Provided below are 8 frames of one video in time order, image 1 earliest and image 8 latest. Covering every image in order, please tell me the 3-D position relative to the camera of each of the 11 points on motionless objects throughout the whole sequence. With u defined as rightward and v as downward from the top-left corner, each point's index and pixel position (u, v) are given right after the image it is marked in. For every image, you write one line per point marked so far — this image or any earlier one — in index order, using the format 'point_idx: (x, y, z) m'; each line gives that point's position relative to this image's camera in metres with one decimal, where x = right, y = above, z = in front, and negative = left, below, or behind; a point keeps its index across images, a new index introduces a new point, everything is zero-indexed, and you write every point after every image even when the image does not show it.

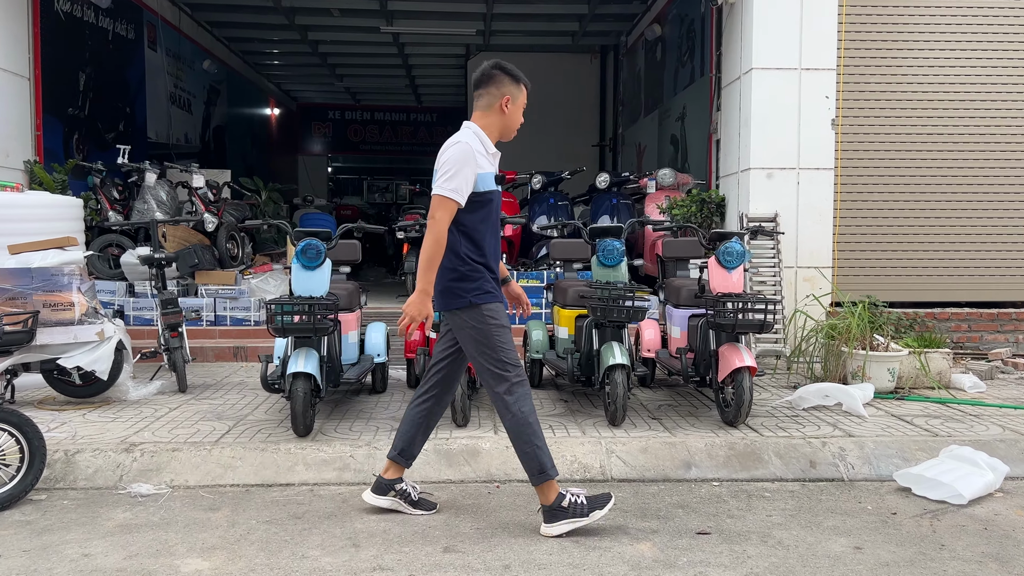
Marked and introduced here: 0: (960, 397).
0: (+2.5, -0.6, +4.8) m
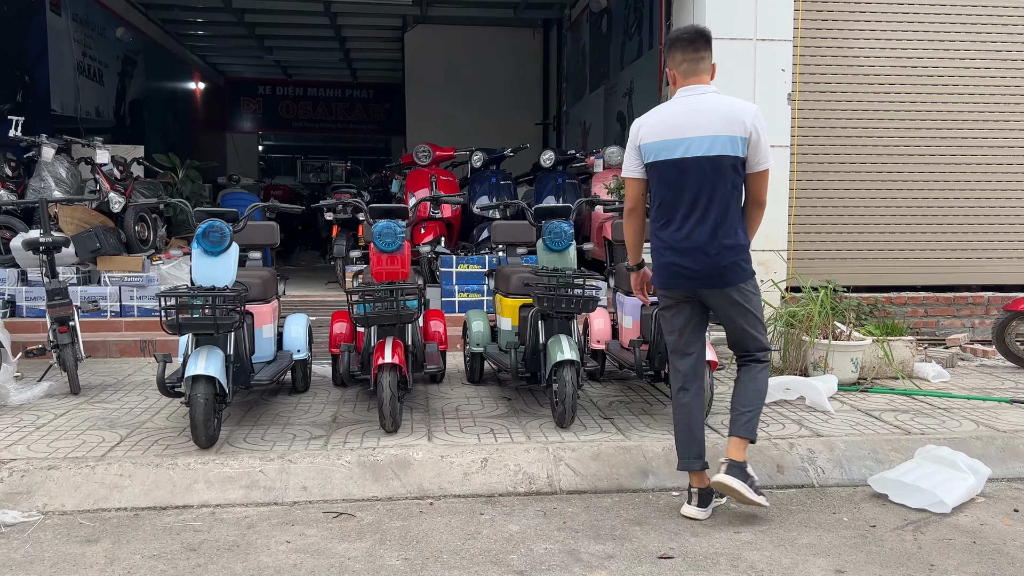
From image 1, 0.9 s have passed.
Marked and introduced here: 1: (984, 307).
0: (+2.2, -0.5, +4.5) m
1: (+3.3, -0.1, +5.9) m
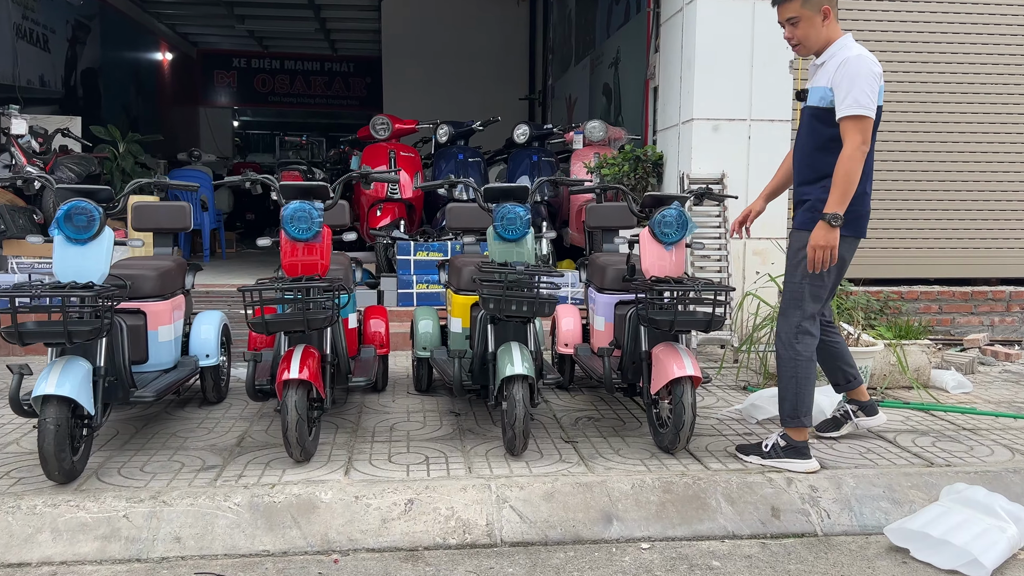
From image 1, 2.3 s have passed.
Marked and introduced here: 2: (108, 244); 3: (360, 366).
0: (+2.0, -0.5, +3.9) m
1: (+3.1, -0.1, +5.3) m
2: (-1.4, +0.1, +2.8) m
3: (-0.6, -0.3, +3.4) m
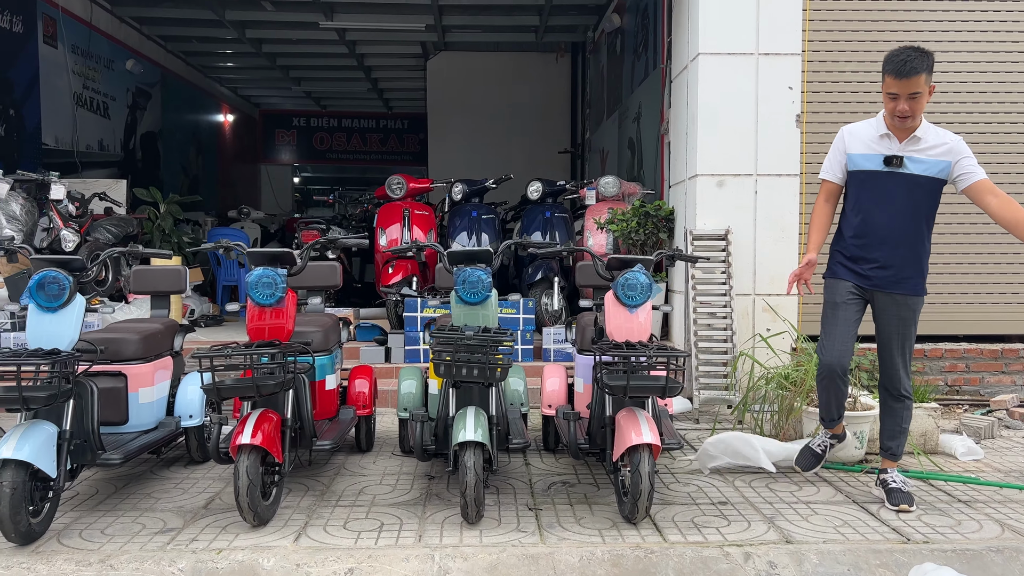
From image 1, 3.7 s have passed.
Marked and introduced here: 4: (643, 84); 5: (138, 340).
0: (+1.9, -0.8, +3.7) m
1: (+3.1, -0.4, +5.0) m
2: (-1.5, -0.1, +3.0) m
3: (-0.8, -0.6, +3.5) m
4: (+1.1, +1.7, +6.8) m
5: (-1.5, -0.2, +3.3) m
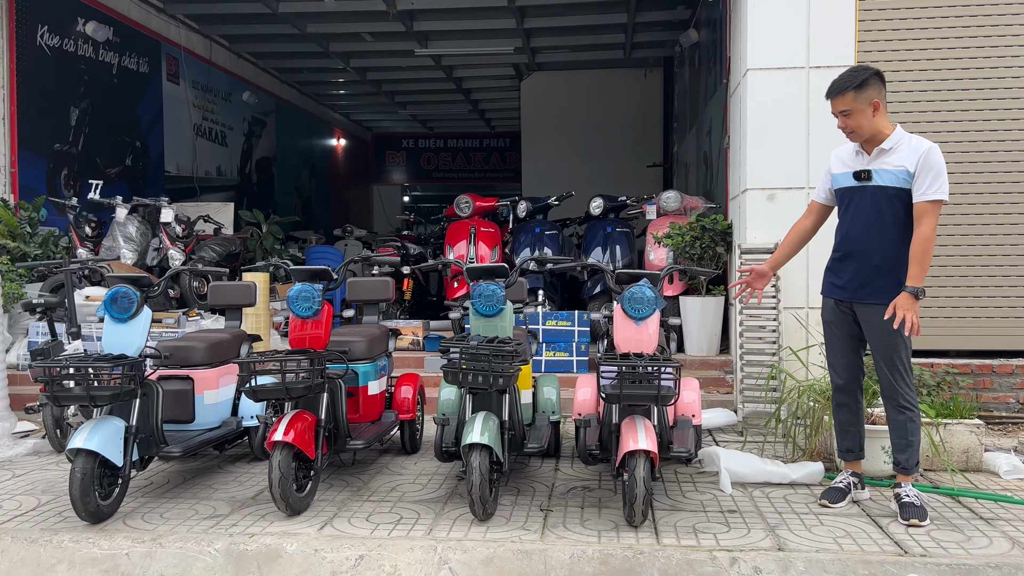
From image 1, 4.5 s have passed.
0: (+2.0, -0.8, +3.6) m
1: (+3.4, -0.5, +4.7) m
2: (-1.5, -0.1, +3.4) m
3: (-0.6, -0.7, +3.8) m
4: (+1.6, +1.6, +6.8) m
5: (-1.4, -0.3, +3.8) m
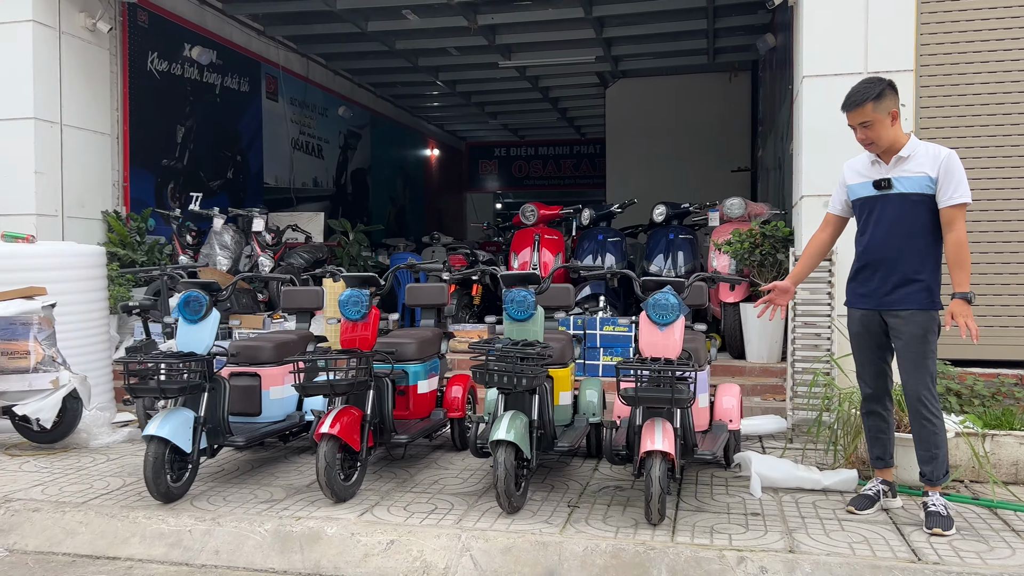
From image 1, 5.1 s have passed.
0: (+2.2, -0.9, +3.5) m
1: (+3.7, -0.6, +4.4) m
2: (-1.3, -0.2, +3.8) m
3: (-0.5, -0.7, +4.0) m
4: (+2.2, +1.5, +6.8) m
5: (-1.2, -0.3, +4.1) m
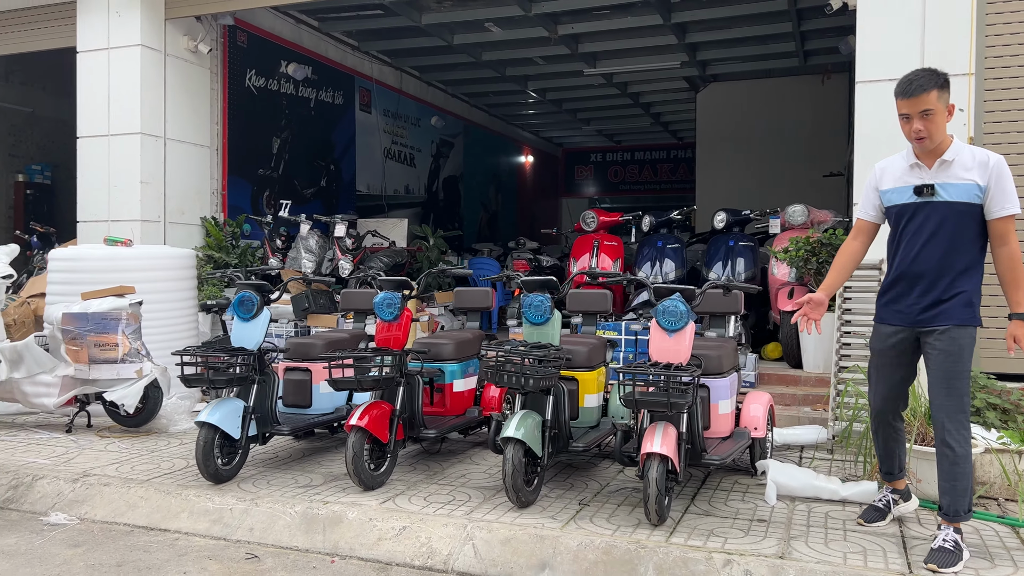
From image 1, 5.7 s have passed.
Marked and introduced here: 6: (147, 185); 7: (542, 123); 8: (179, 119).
0: (+2.2, -0.9, +3.3) m
1: (+3.9, -0.6, +4.1) m
2: (-1.2, -0.2, +4.1) m
3: (-0.3, -0.7, +4.3) m
4: (+2.7, +1.4, +6.6) m
5: (-1.0, -0.3, +4.4) m
6: (-3.0, +0.8, +6.9) m
7: (+0.5, +2.9, +14.6) m
8: (-2.9, +1.5, +7.2) m
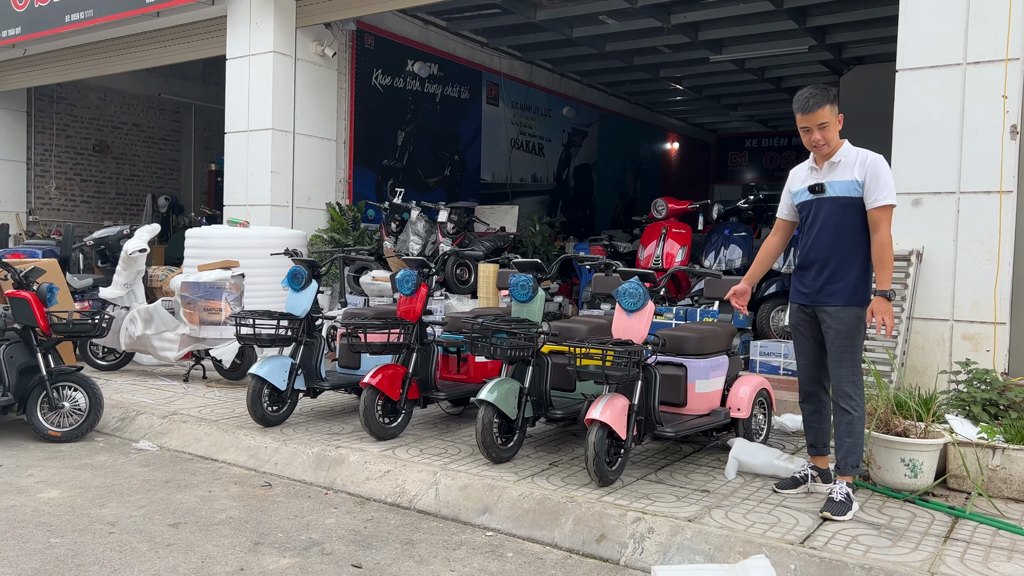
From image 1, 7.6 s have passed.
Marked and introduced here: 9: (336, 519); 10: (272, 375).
0: (+2.0, -0.9, +3.3) m
1: (+3.8, -0.6, +3.6) m
2: (-1.1, 0.0, +4.8) m
3: (-0.2, -0.6, +4.7) m
4: (+3.3, +1.5, +6.3) m
5: (-0.9, -0.2, +5.1) m
6: (-2.2, +1.1, +7.9) m
7: (+3.0, +3.1, +14.6) m
8: (-2.0, +1.7, +8.2) m
9: (-0.7, -1.0, +3.5) m
10: (-1.3, -0.5, +4.5) m
